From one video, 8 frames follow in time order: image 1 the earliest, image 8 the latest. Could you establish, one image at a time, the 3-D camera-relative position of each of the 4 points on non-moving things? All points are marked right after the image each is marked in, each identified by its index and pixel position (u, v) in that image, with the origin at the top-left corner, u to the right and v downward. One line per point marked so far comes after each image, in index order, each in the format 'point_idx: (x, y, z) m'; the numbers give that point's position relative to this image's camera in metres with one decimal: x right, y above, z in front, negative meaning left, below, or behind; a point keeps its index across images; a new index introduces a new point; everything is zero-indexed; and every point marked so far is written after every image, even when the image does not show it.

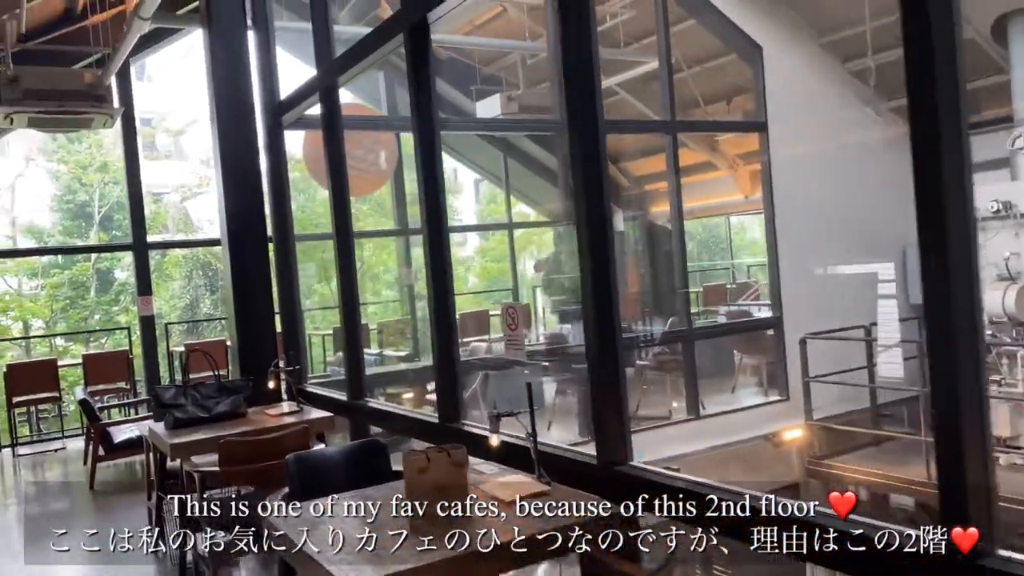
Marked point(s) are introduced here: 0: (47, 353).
0: (-4.4, -0.6, +8.0) m
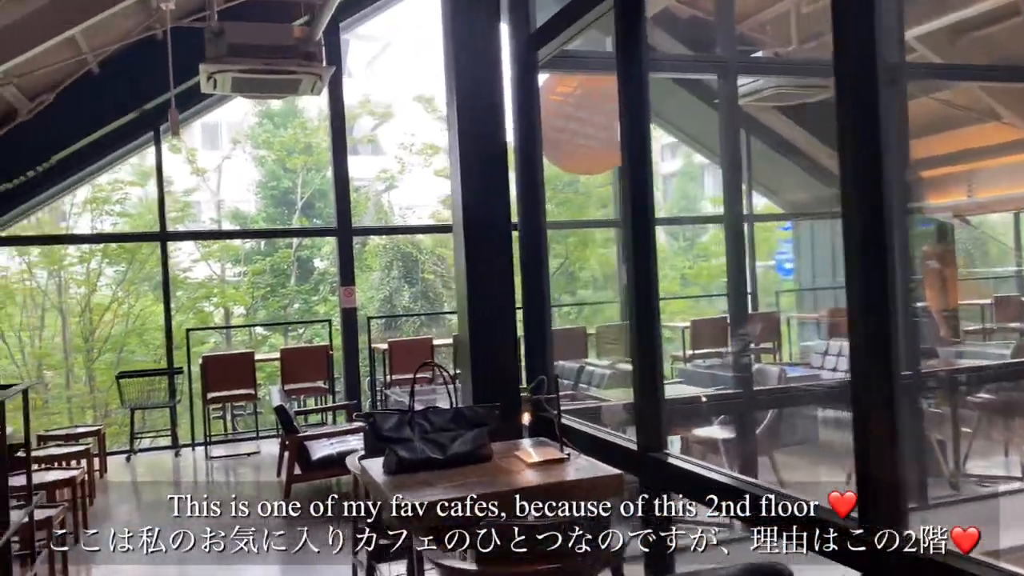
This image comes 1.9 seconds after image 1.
0: (-2.4, -0.5, +7.6) m
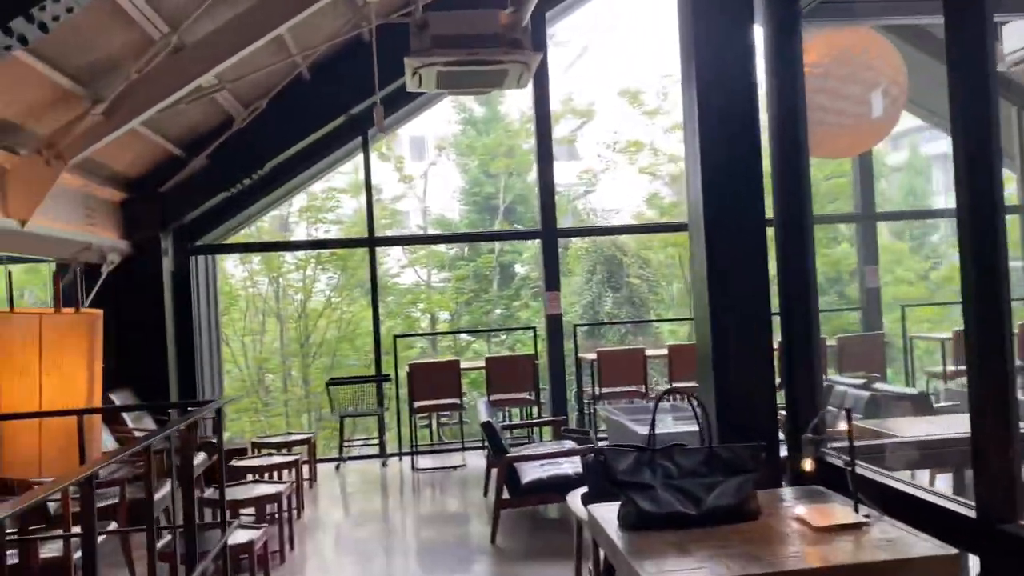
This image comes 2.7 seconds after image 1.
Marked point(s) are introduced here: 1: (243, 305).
0: (-0.5, -0.5, +7.4) m
1: (-2.3, -0.1, +7.2) m
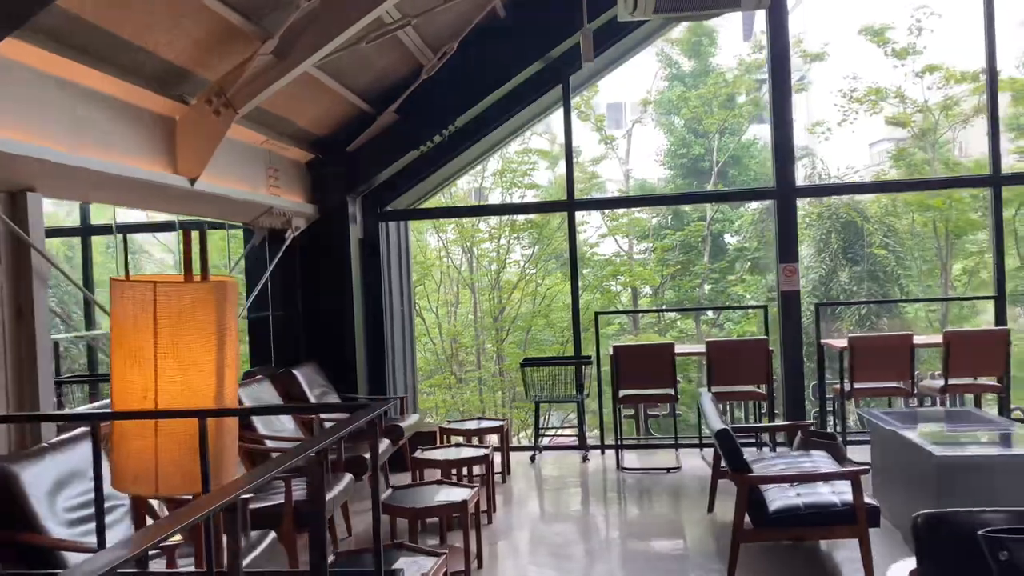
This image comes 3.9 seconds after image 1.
0: (+1.1, -0.3, +6.6) m
1: (-0.6, +0.1, +6.7) m
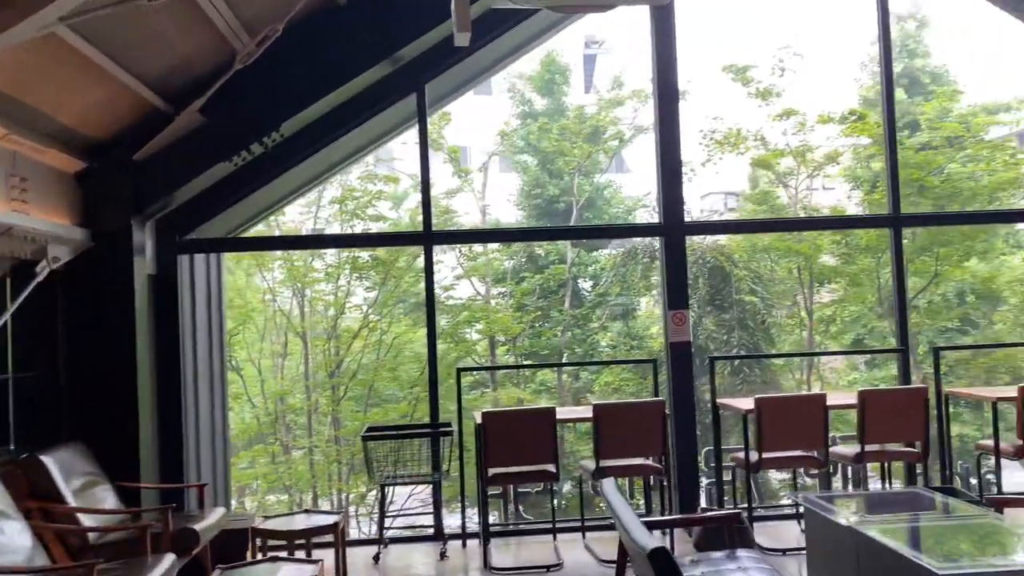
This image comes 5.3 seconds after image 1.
0: (+0.1, -0.7, +5.8) m
1: (-1.7, -0.2, +5.6) m
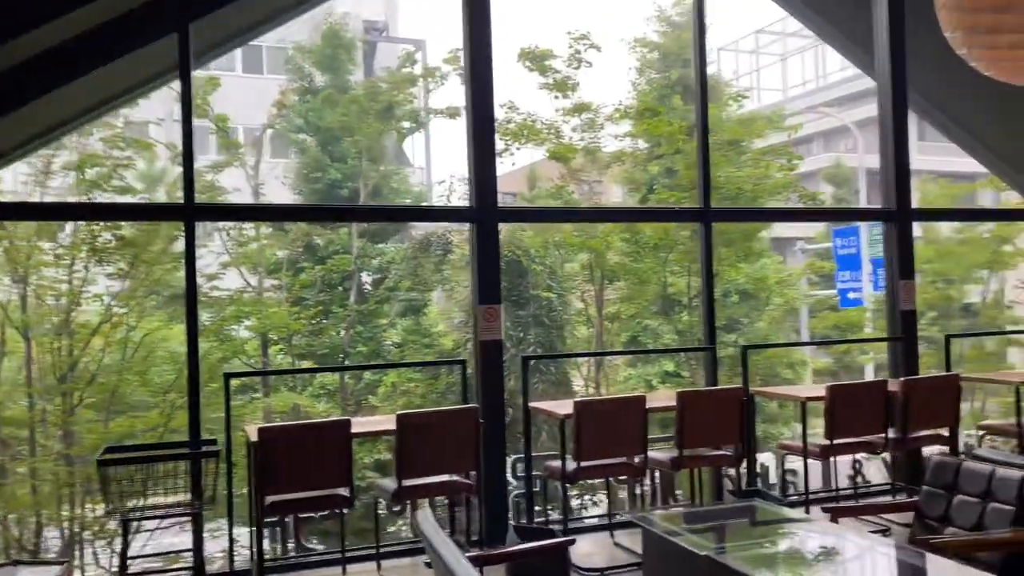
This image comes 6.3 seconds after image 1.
0: (-1.3, -0.6, +5.1) m
1: (-2.9, -0.1, +4.4) m
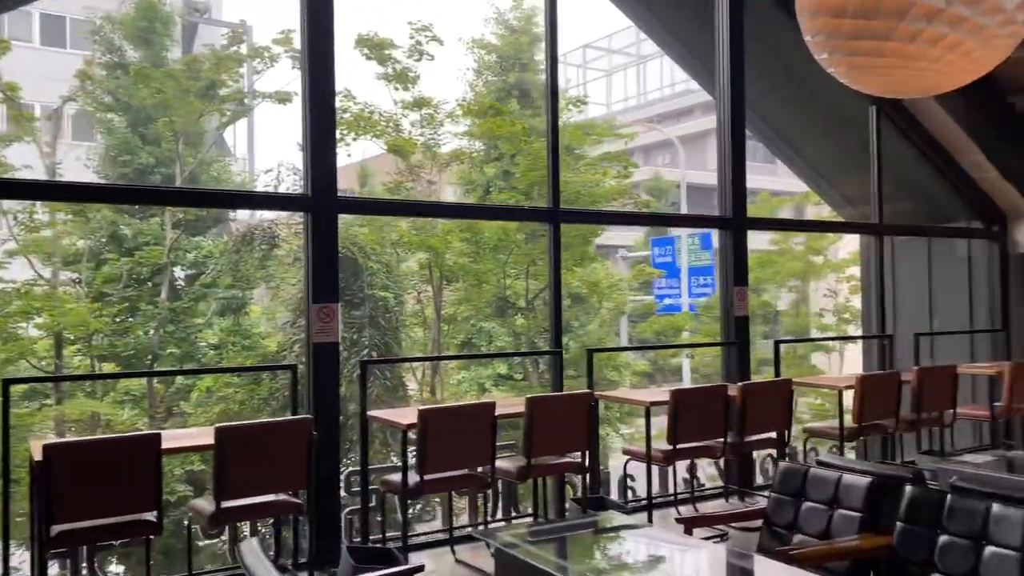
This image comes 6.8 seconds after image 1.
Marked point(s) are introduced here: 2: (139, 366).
0: (-2.2, -0.6, +4.5) m
1: (-3.6, -0.1, +3.5) m
2: (-2.0, -0.4, +4.6) m
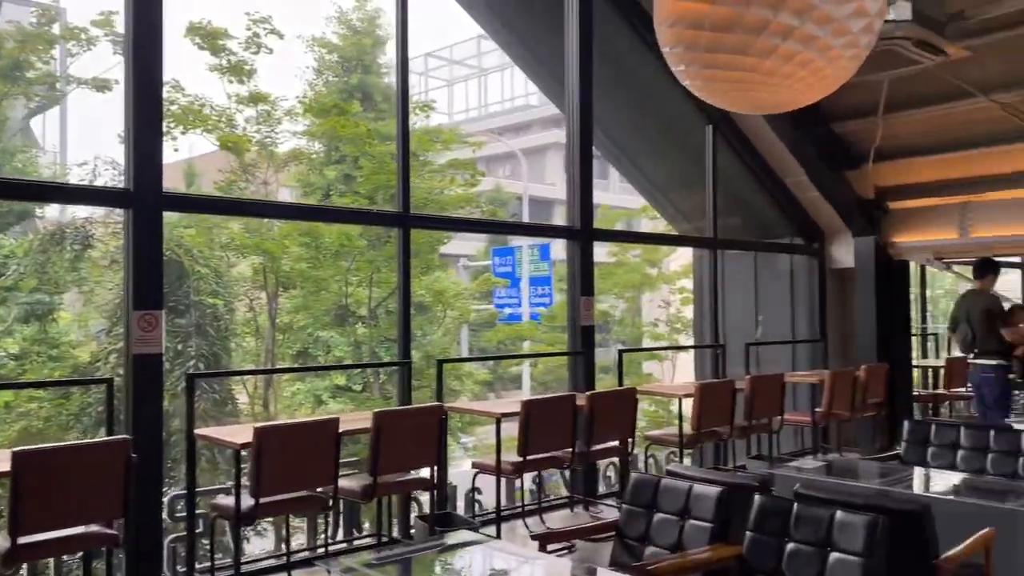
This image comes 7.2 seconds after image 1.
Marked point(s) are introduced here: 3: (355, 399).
0: (-3.0, -0.6, +3.9) m
1: (-4.2, -0.1, +2.6) m
2: (-2.7, -0.4, +4.0) m
3: (-1.0, -0.7, +5.4) m
